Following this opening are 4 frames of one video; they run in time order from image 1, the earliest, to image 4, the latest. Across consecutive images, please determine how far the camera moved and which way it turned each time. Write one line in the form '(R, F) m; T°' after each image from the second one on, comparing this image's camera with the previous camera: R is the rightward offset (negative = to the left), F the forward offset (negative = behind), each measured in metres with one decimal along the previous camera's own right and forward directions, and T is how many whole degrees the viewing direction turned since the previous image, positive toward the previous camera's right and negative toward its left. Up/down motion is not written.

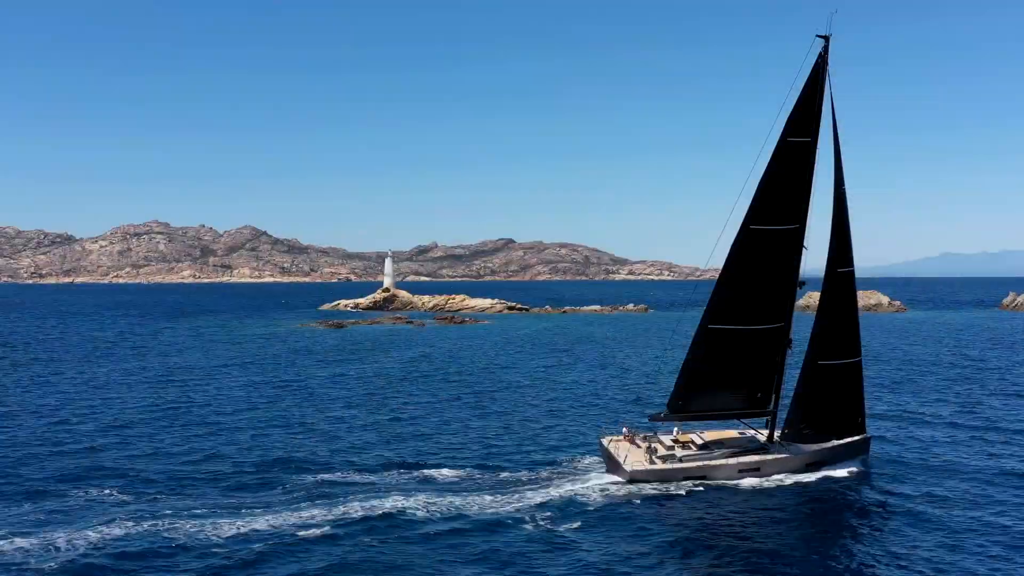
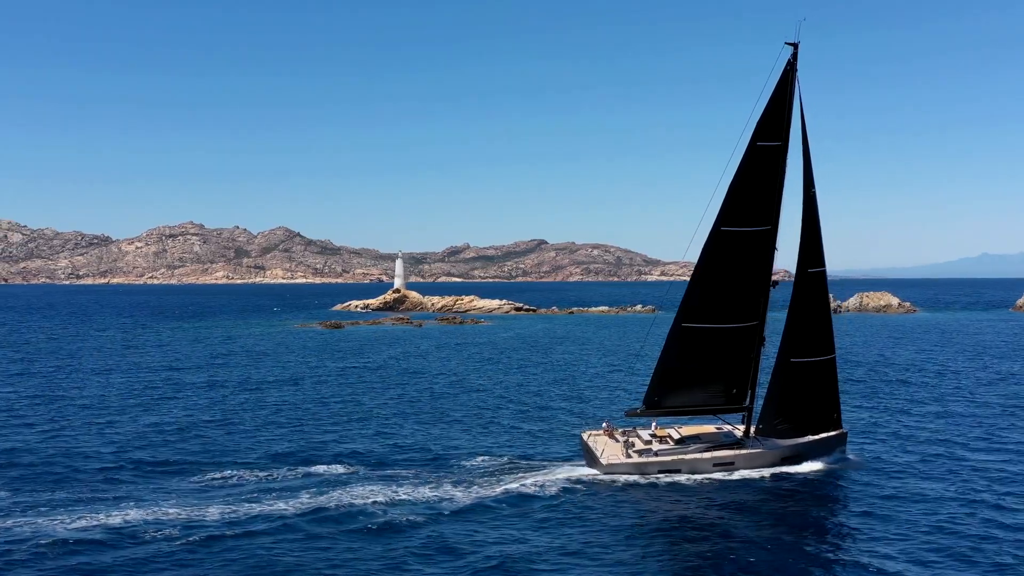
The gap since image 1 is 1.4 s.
(+0.6, -0.5) m; -1°
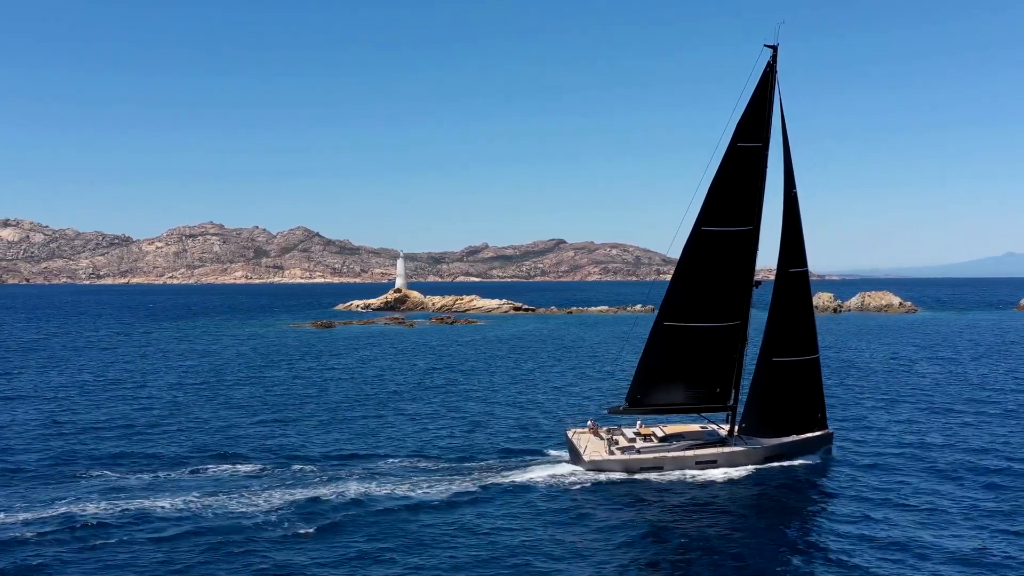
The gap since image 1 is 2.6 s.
(+0.3, -0.1) m; 0°
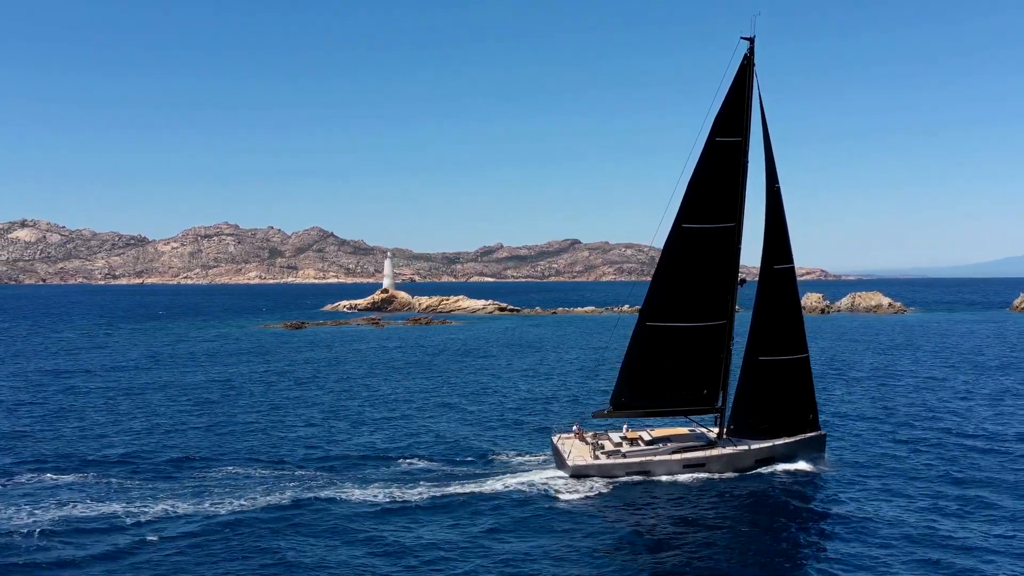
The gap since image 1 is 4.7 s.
(+0.5, +0.7) m; 0°
